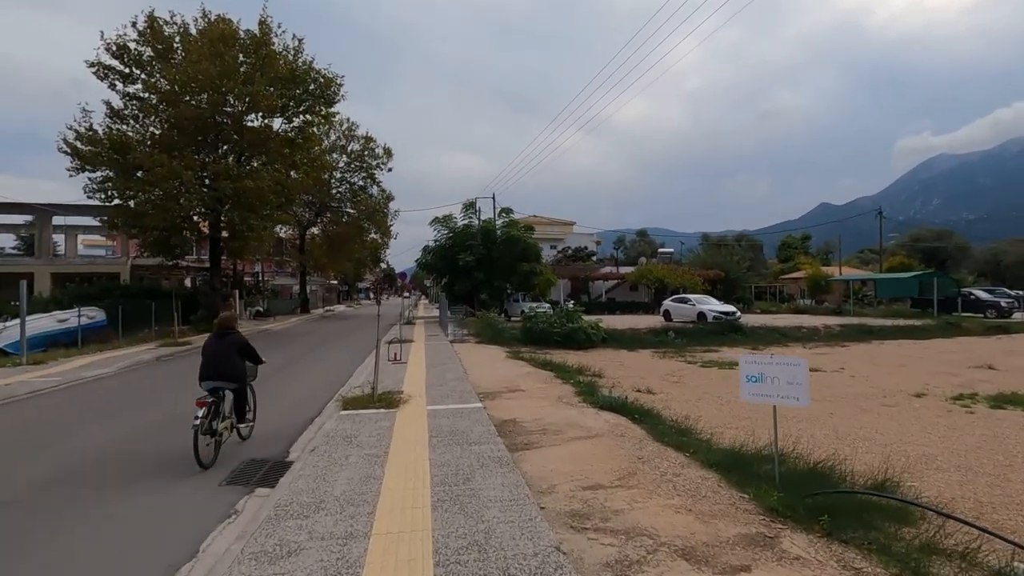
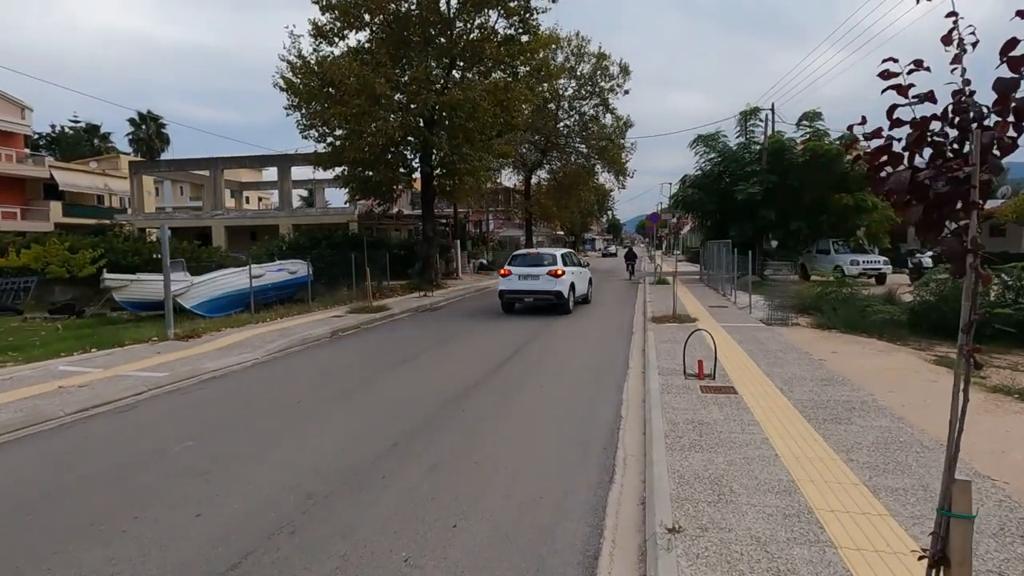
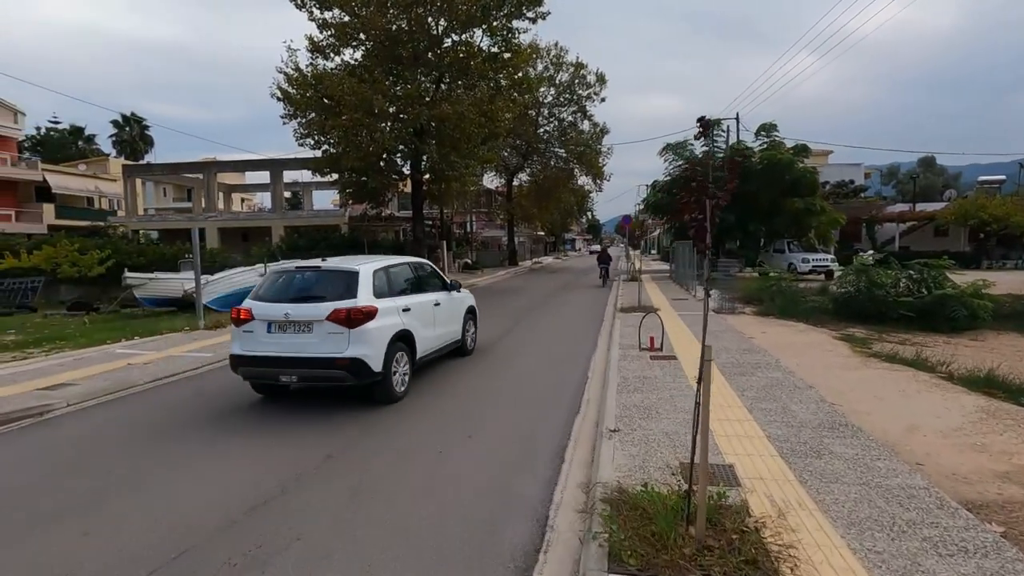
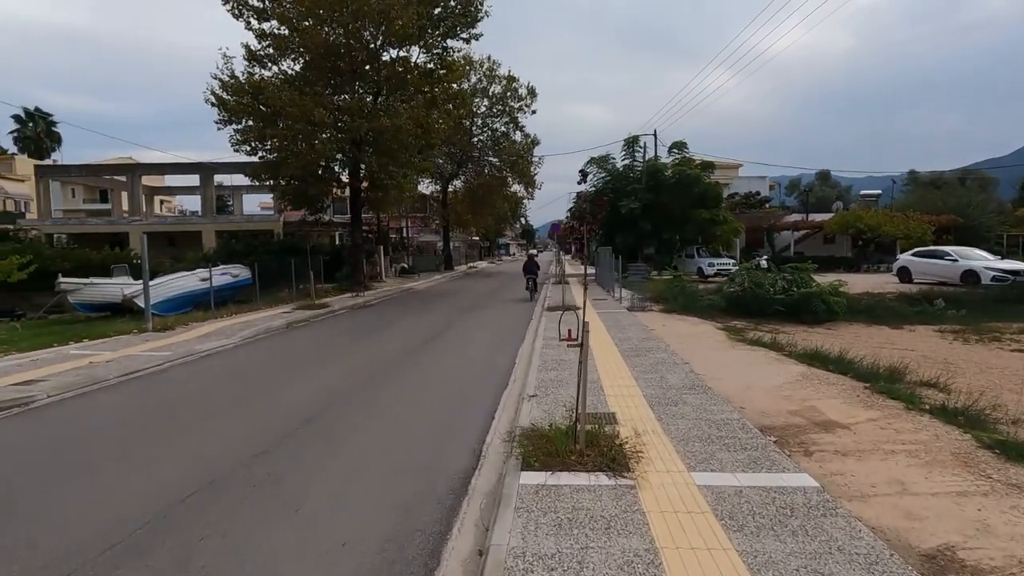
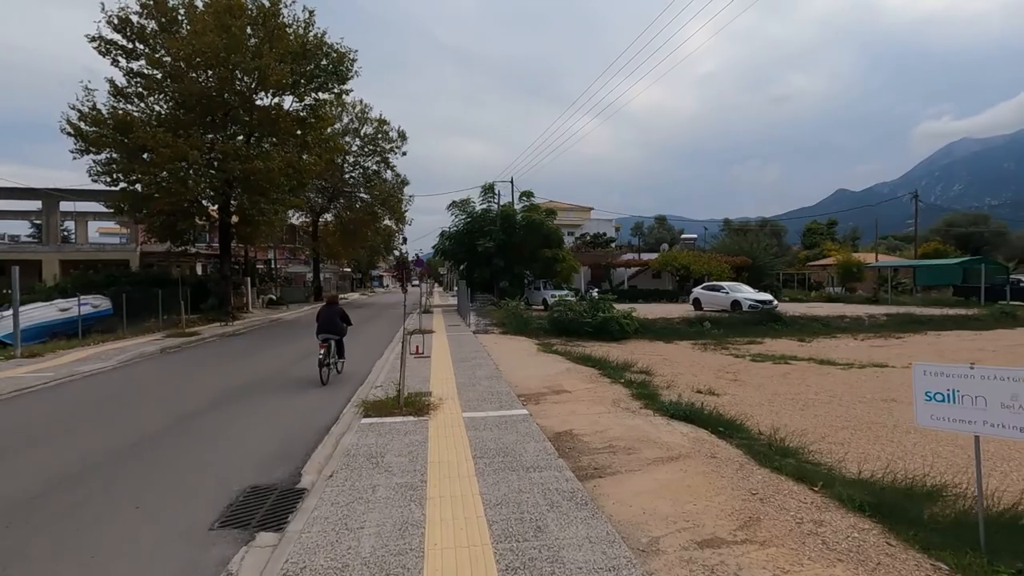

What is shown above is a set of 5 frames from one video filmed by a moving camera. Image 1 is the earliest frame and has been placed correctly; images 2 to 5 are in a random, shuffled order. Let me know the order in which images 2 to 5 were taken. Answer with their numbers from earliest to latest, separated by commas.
5, 4, 3, 2
